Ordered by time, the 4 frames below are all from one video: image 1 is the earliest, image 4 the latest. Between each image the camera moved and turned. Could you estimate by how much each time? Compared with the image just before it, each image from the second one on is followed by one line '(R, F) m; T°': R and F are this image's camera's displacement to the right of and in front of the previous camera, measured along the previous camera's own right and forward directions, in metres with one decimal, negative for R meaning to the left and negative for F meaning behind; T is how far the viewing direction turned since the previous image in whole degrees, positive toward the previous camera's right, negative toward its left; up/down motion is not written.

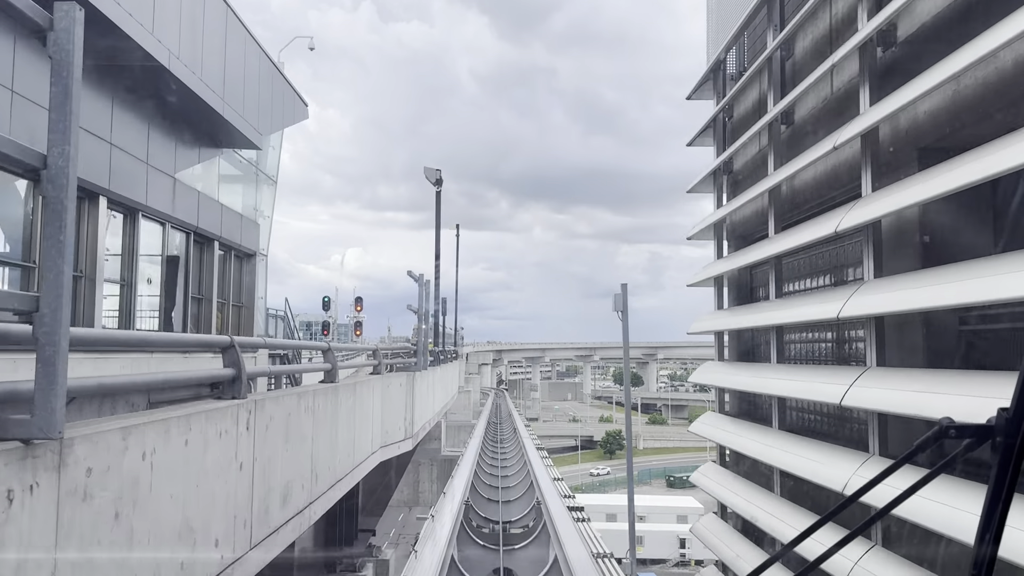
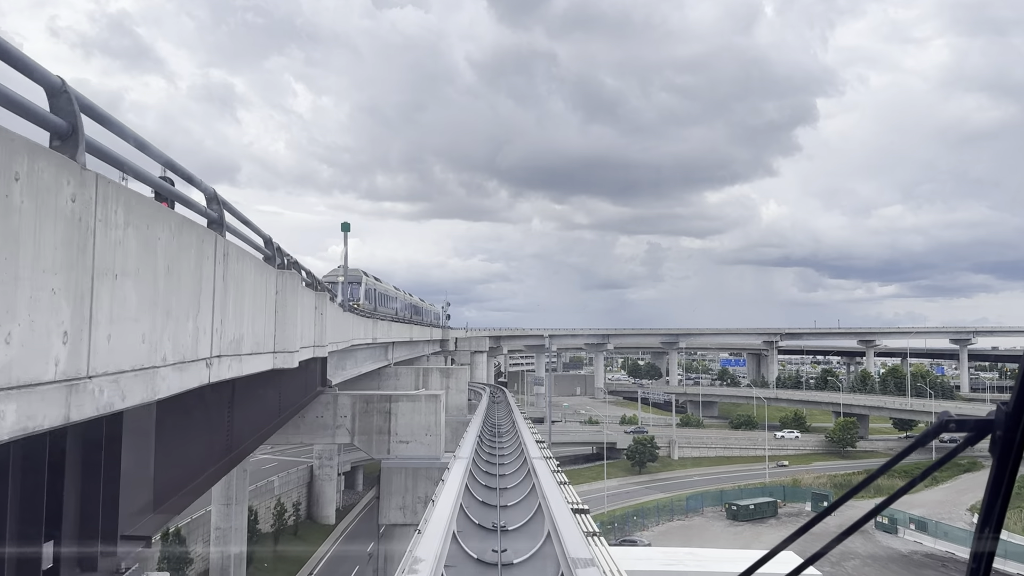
(-0.1, +4.7) m; 0°
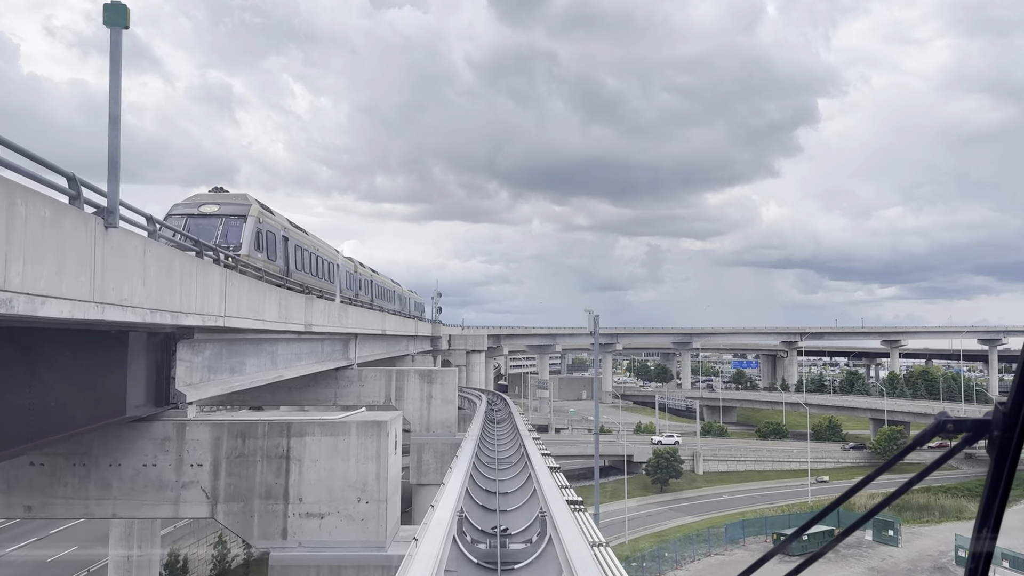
(0.0, +2.2) m; 0°
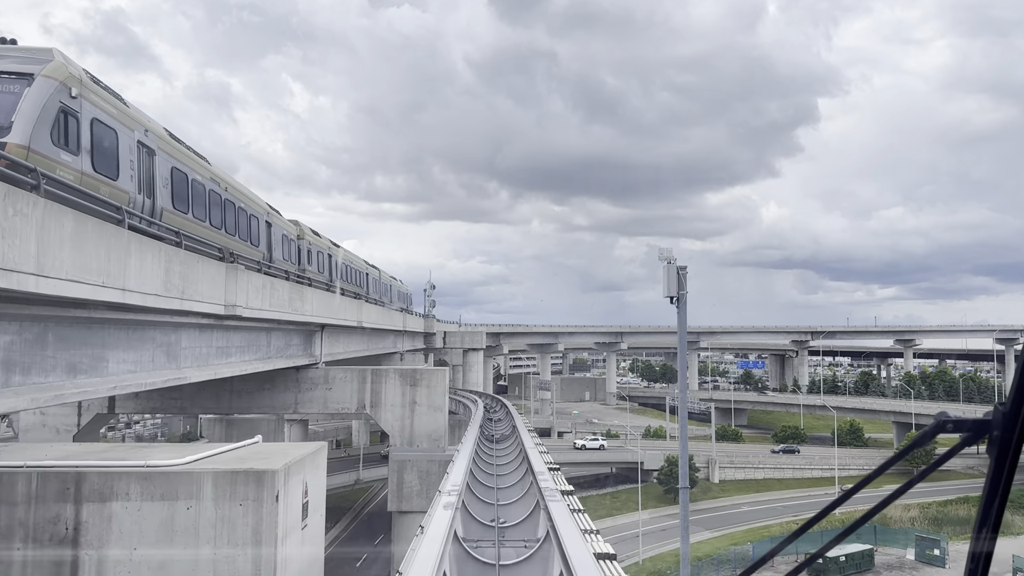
(0.0, +1.1) m; 0°
